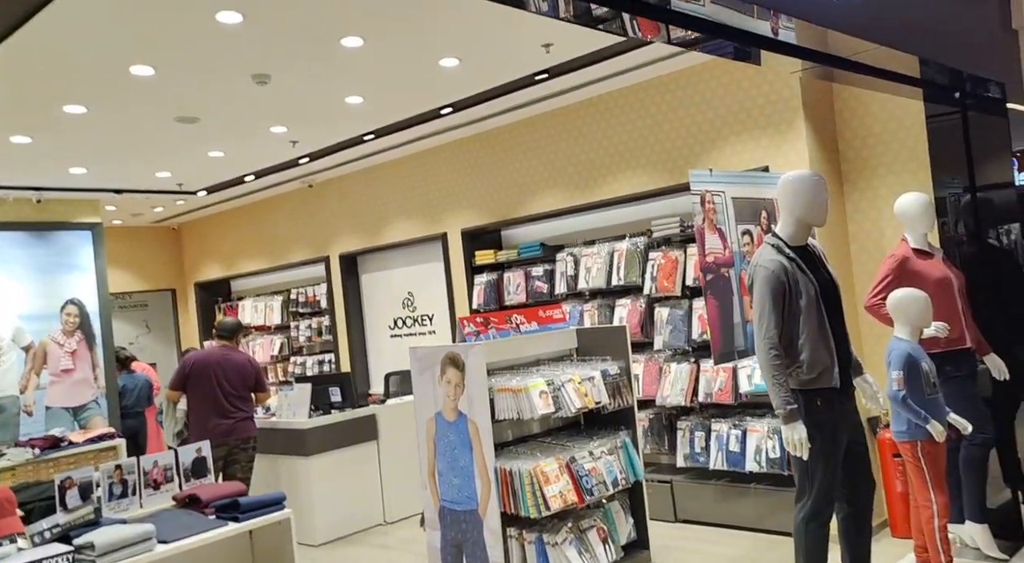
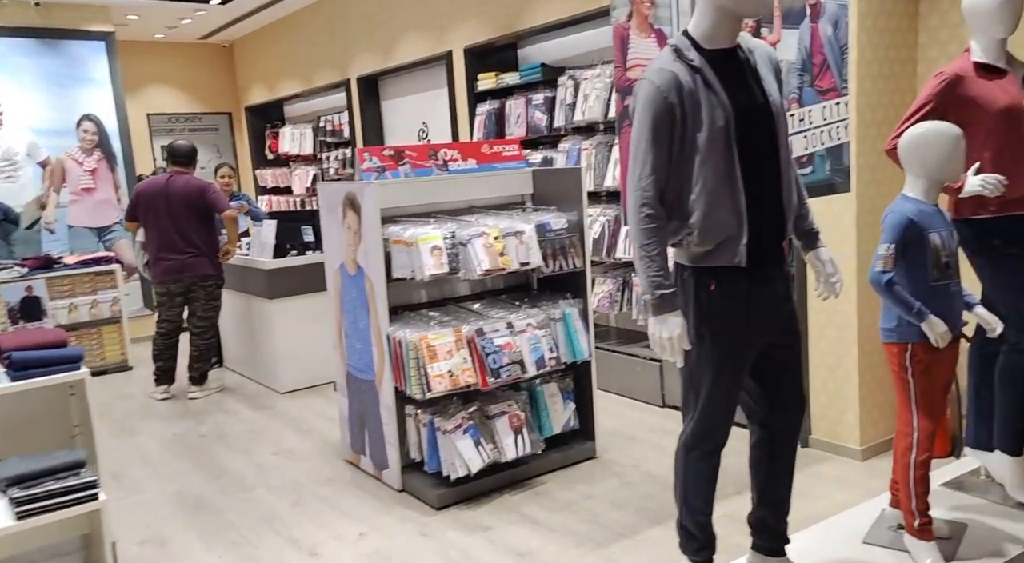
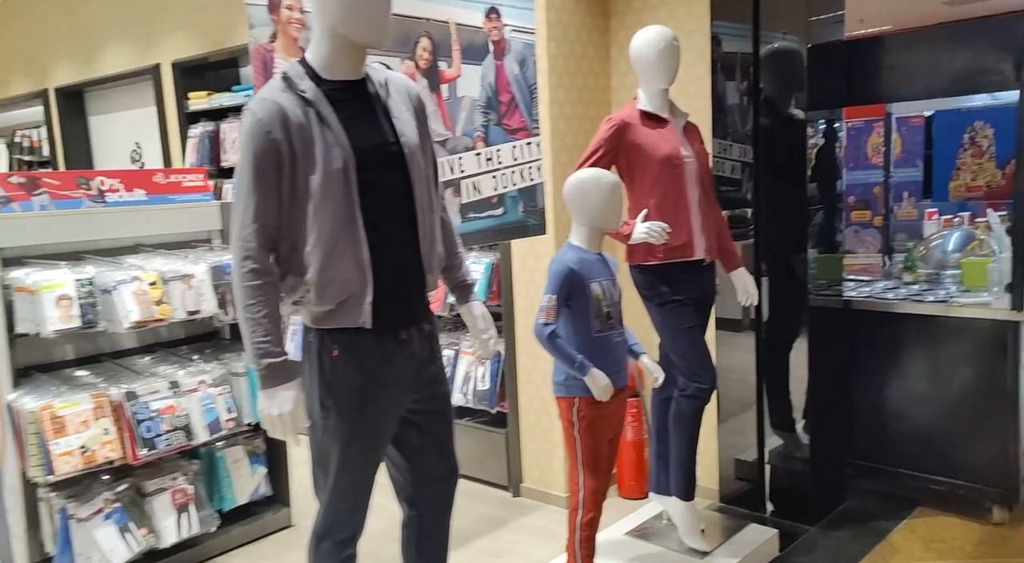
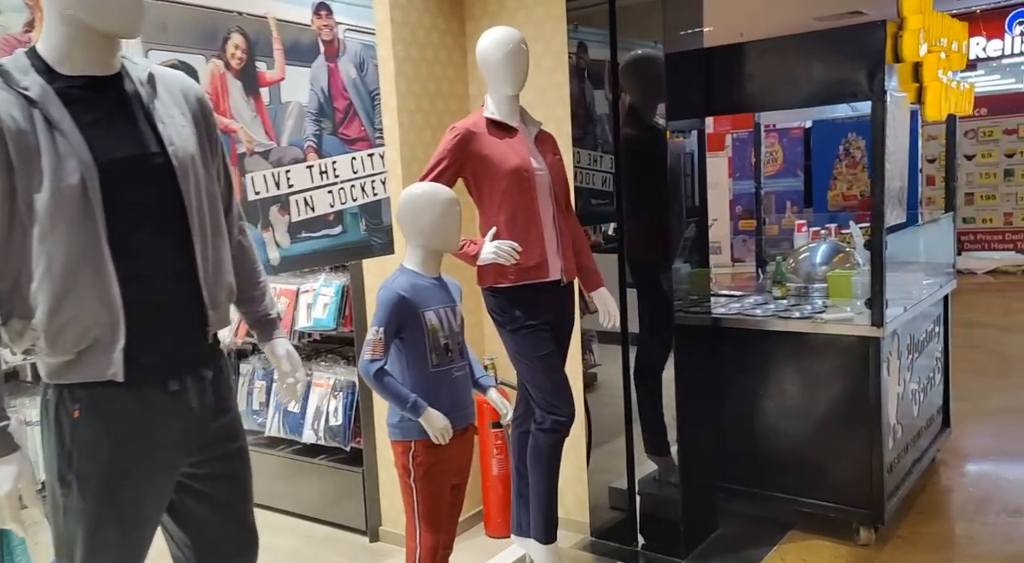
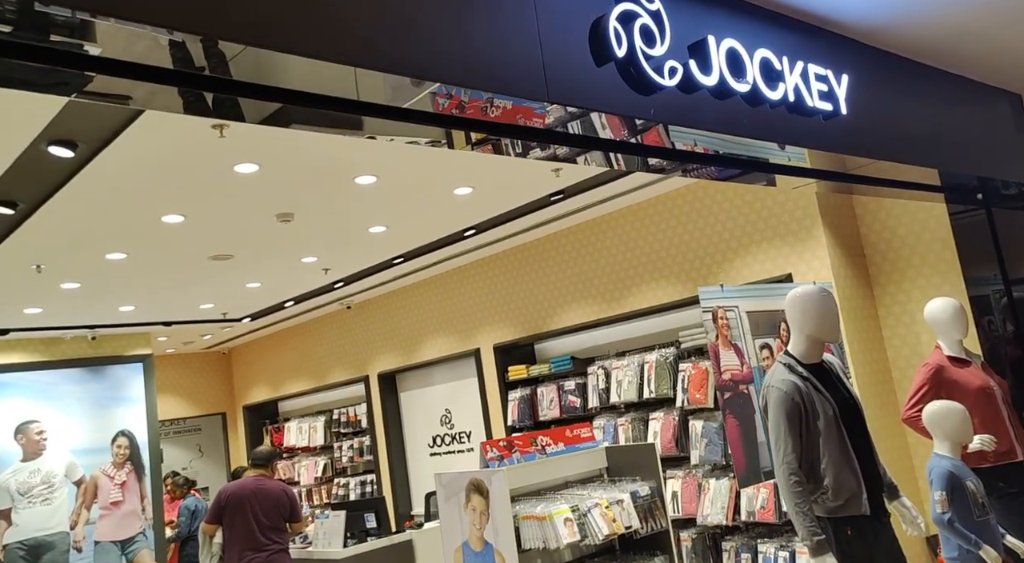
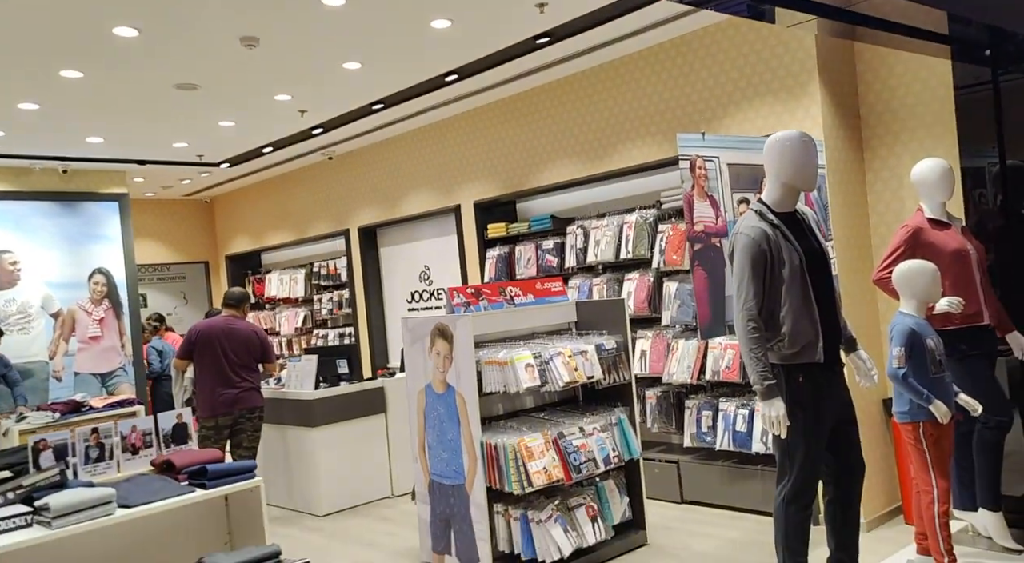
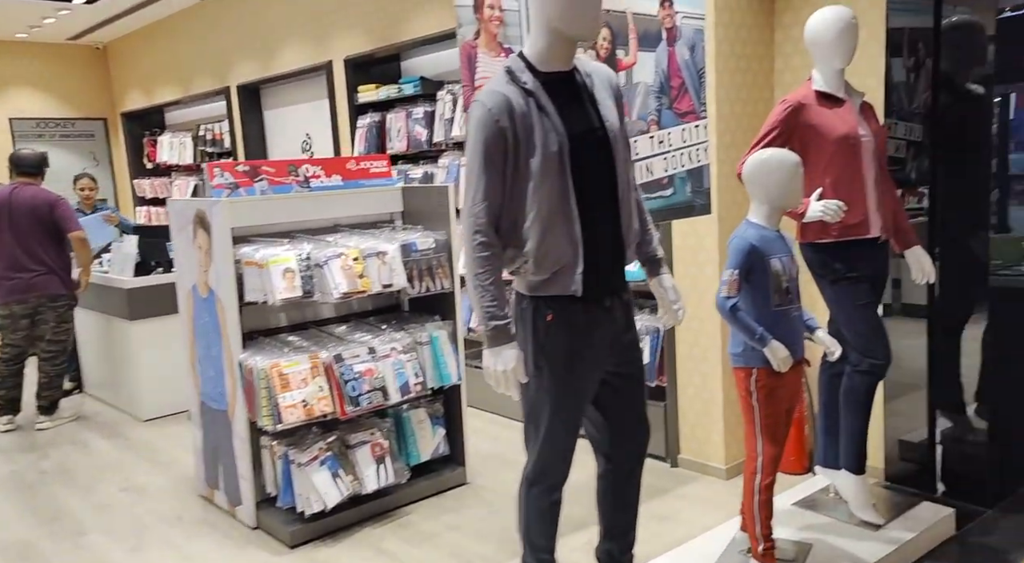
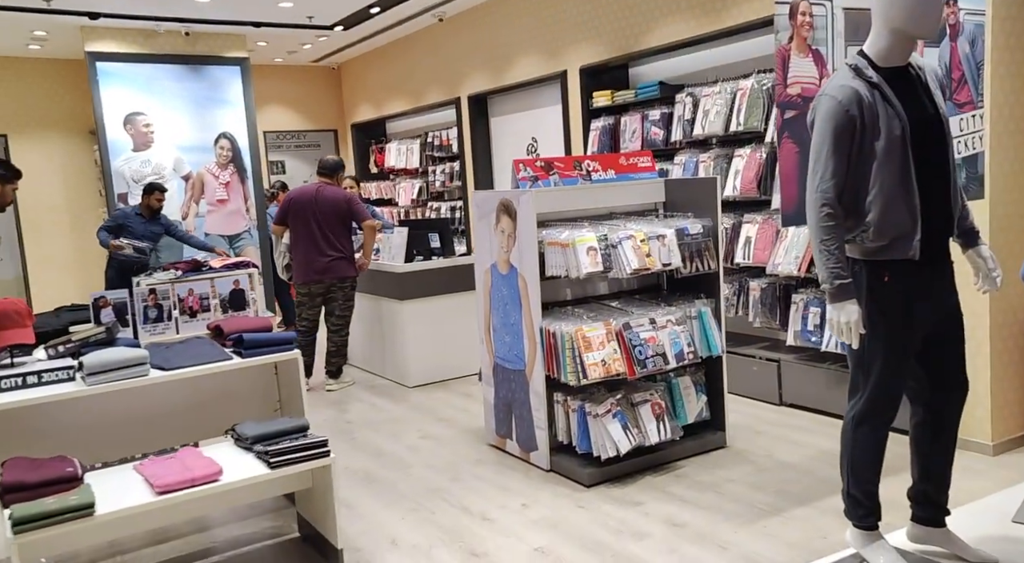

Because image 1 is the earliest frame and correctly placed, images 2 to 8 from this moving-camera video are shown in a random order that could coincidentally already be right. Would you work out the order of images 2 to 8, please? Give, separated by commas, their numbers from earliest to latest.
5, 6, 8, 2, 7, 3, 4
